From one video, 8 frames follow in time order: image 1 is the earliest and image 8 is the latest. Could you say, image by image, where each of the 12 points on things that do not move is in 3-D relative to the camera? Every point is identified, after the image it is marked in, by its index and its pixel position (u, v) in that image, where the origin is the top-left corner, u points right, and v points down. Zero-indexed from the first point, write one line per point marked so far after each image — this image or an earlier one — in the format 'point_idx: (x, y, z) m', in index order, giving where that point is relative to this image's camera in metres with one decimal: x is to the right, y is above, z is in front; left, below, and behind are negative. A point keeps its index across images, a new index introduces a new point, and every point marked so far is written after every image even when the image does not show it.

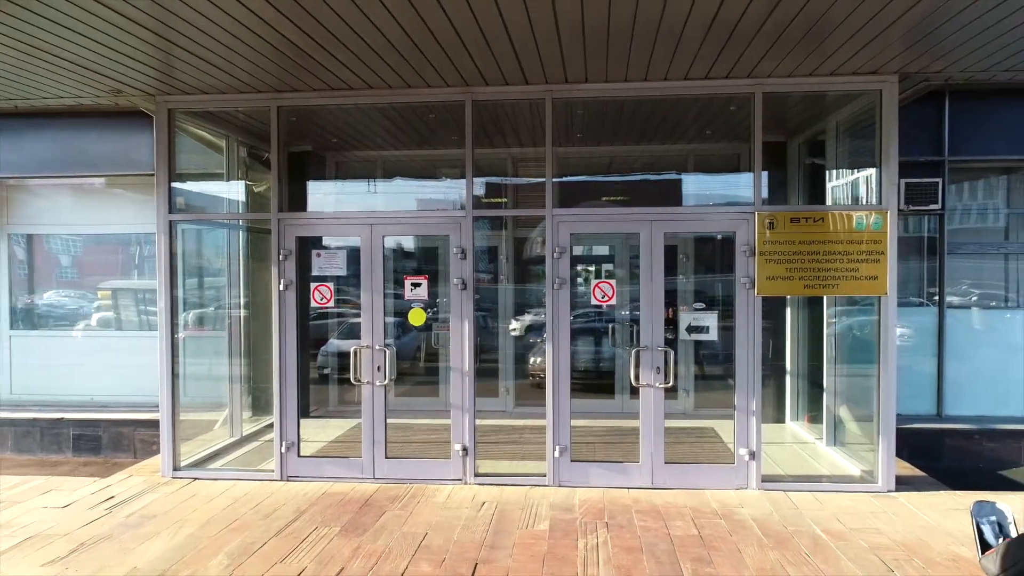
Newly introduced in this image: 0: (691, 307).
0: (+1.3, -0.1, +4.8) m
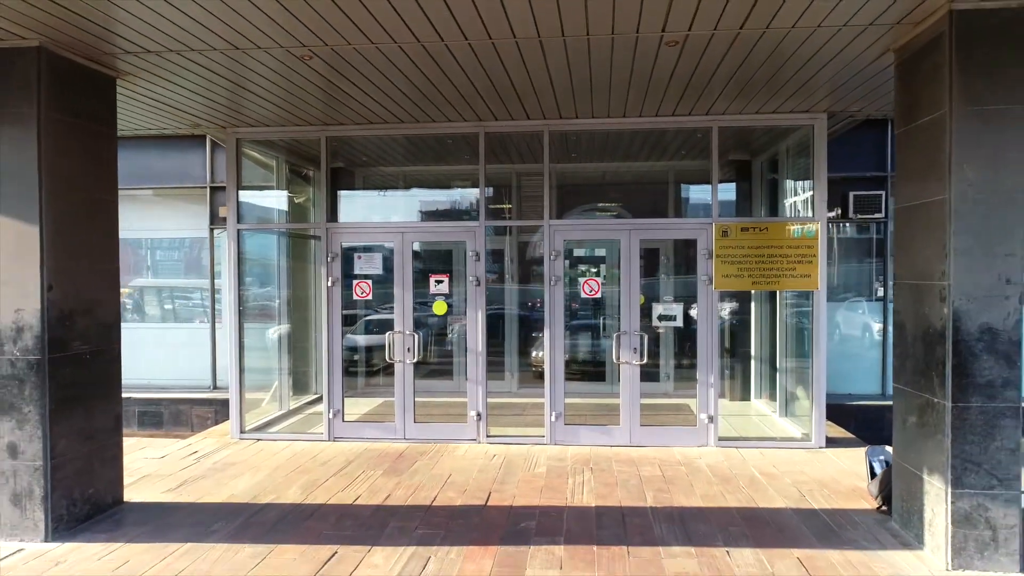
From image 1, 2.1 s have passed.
0: (+1.3, -0.1, +5.9) m
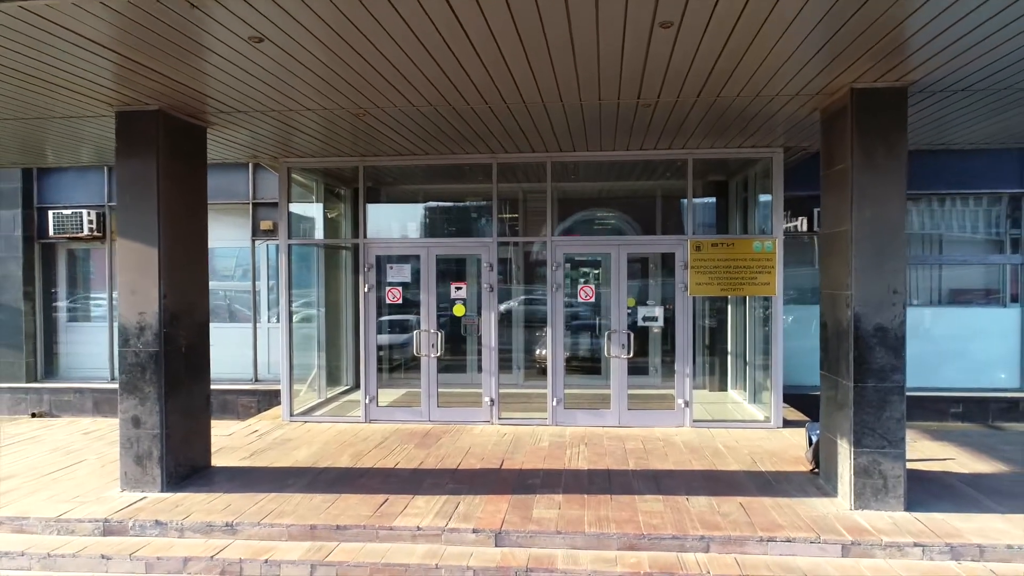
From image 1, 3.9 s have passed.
0: (+1.4, -0.2, +7.0) m
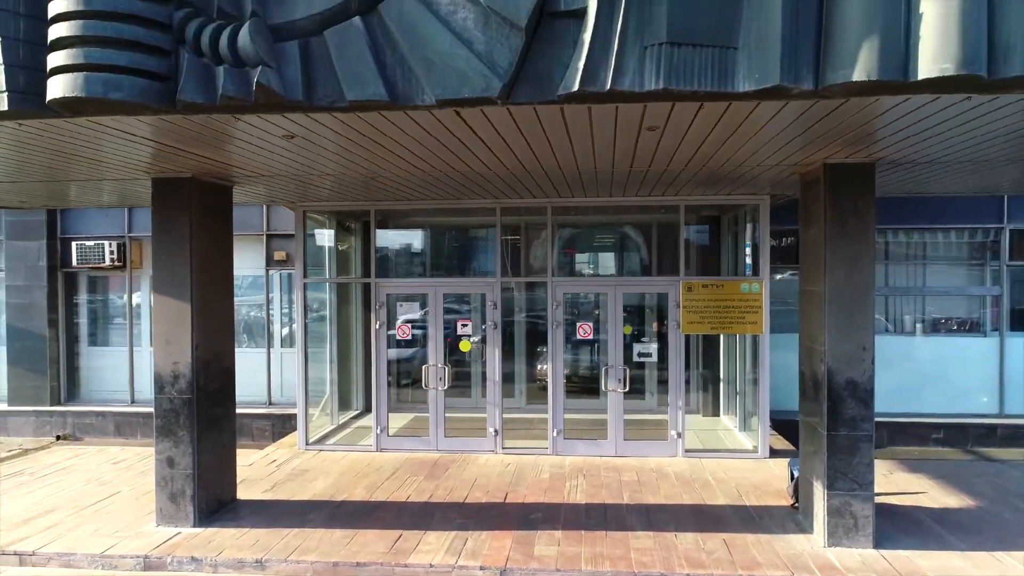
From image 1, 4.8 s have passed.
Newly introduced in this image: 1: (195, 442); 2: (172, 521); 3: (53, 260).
0: (+1.4, -0.6, +7.5) m
1: (-2.5, -1.2, +5.4) m
2: (-2.7, -1.9, +5.4) m
3: (-6.9, +0.4, +10.2) m
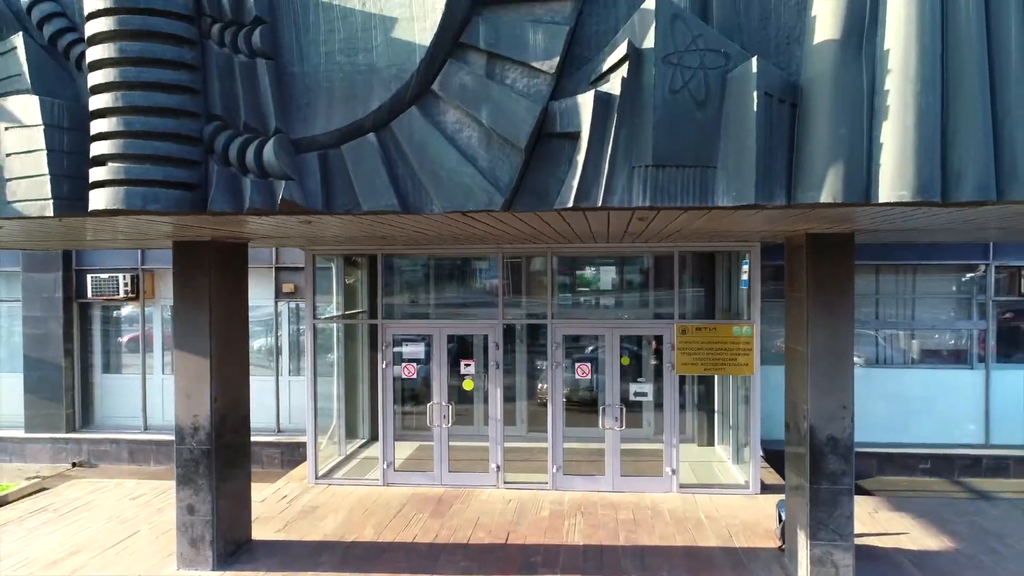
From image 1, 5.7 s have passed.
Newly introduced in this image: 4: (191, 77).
0: (+1.4, -1.1, +7.8) m
1: (-2.5, -1.7, +5.7) m
2: (-2.7, -2.3, +5.7) m
3: (-6.9, -0.1, +10.5) m
4: (-1.7, +1.1, +3.5) m
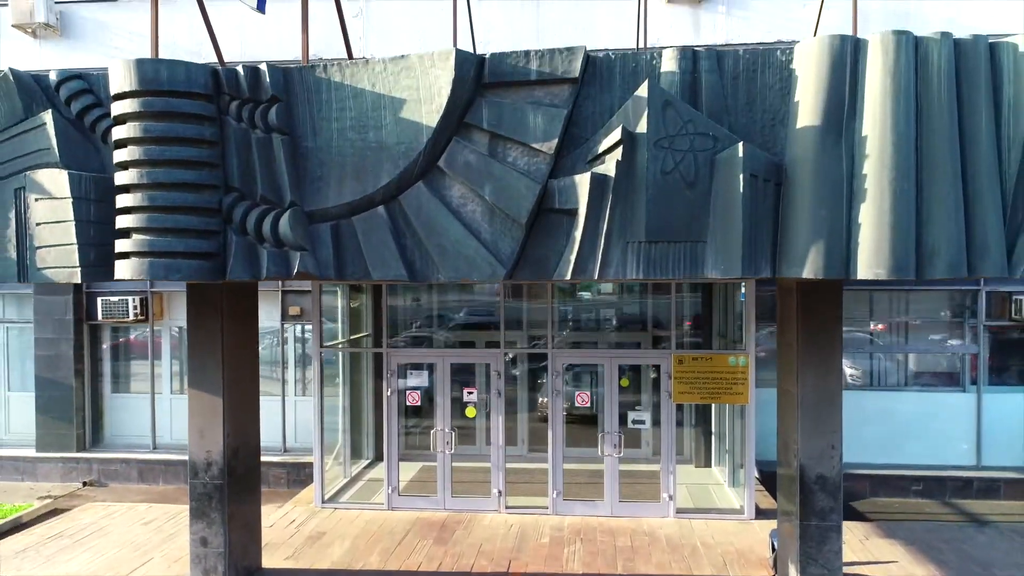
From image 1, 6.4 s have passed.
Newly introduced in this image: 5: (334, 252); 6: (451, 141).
0: (+1.4, -1.4, +8.0) m
1: (-2.5, -2.0, +5.9) m
2: (-2.7, -2.7, +5.9) m
3: (-6.8, -0.4, +10.7) m
4: (-1.7, +0.7, +3.7) m
5: (-1.0, +0.2, +3.7) m
6: (-0.3, +0.8, +3.7) m
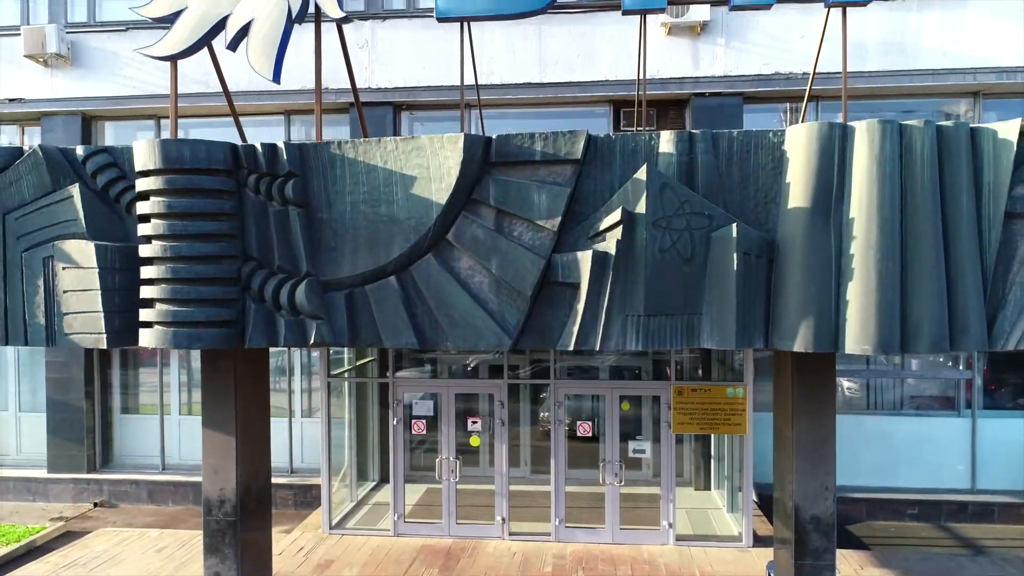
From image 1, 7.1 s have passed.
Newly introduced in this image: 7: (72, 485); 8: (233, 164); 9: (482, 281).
0: (+1.5, -1.8, +8.2) m
1: (-2.5, -2.4, +6.1) m
2: (-2.6, -3.1, +6.1) m
3: (-6.8, -0.8, +10.9) m
4: (-1.6, +0.4, +3.9) m
5: (-0.9, -0.2, +3.9) m
6: (-0.3, +0.4, +3.8) m
7: (-7.0, -3.1, +10.8) m
8: (-1.6, +0.7, +3.9) m
9: (-0.2, 0.0, +3.8) m
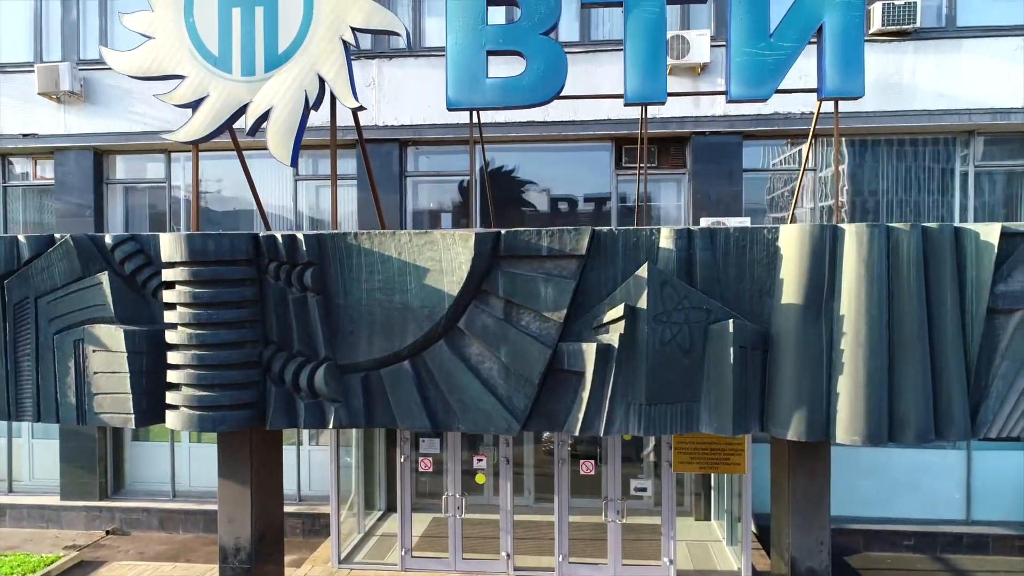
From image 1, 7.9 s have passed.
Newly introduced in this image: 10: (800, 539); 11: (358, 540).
0: (+1.5, -2.3, +8.4) m
1: (-2.4, -2.9, +6.3) m
2: (-2.6, -3.6, +6.3) m
3: (-6.7, -1.3, +11.1) m
4: (-1.6, -0.1, +4.1) m
5: (-0.9, -0.7, +4.1) m
6: (-0.3, -0.1, +4.0) m
7: (-6.9, -3.6, +11.0) m
8: (-1.6, +0.2, +4.1) m
9: (-0.1, -0.5, +4.0) m
10: (+2.4, -2.1, +5.7) m
11: (-2.0, -3.4, +9.1) m
